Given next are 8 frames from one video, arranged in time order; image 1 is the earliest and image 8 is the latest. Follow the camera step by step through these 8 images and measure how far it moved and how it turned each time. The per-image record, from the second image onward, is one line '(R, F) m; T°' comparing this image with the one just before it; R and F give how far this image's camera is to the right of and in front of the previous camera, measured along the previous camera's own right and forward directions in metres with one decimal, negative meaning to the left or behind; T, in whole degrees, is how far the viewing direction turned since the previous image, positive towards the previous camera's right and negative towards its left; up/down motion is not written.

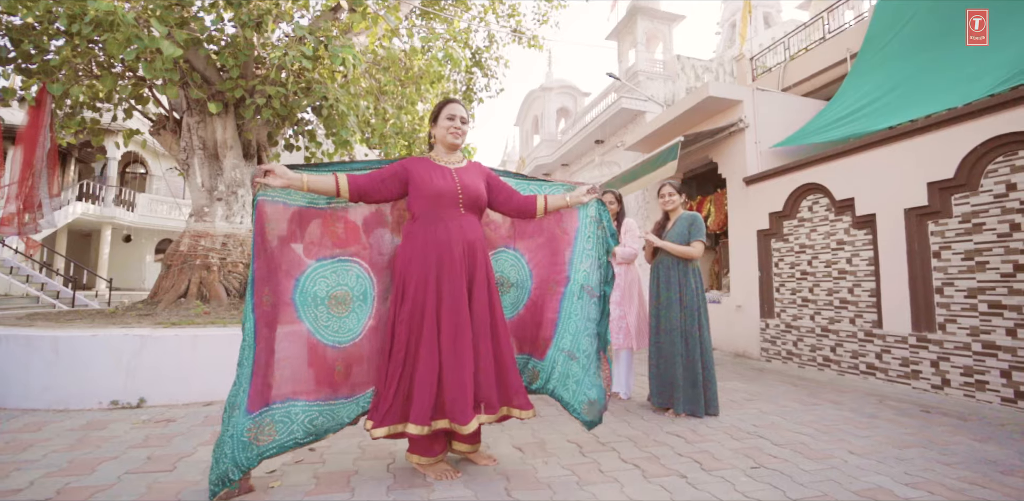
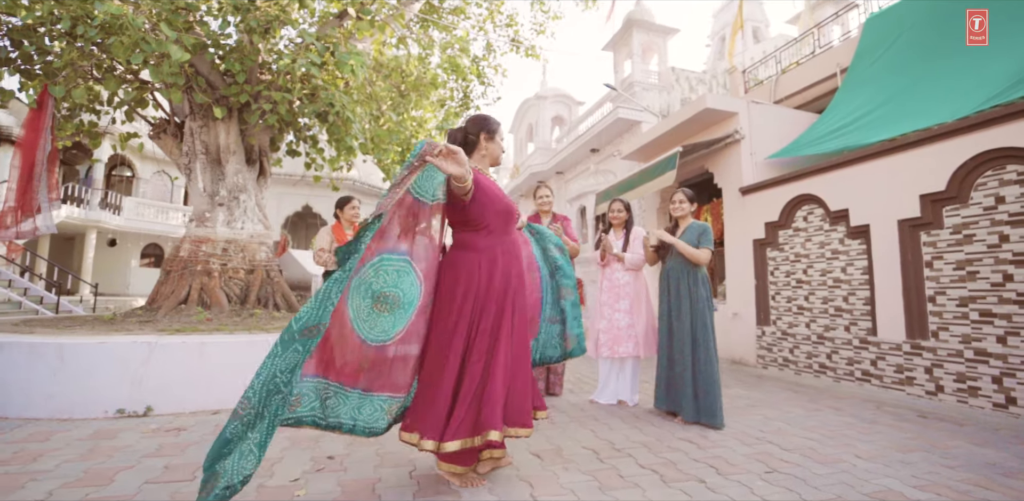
(-0.2, 0.0) m; +2°
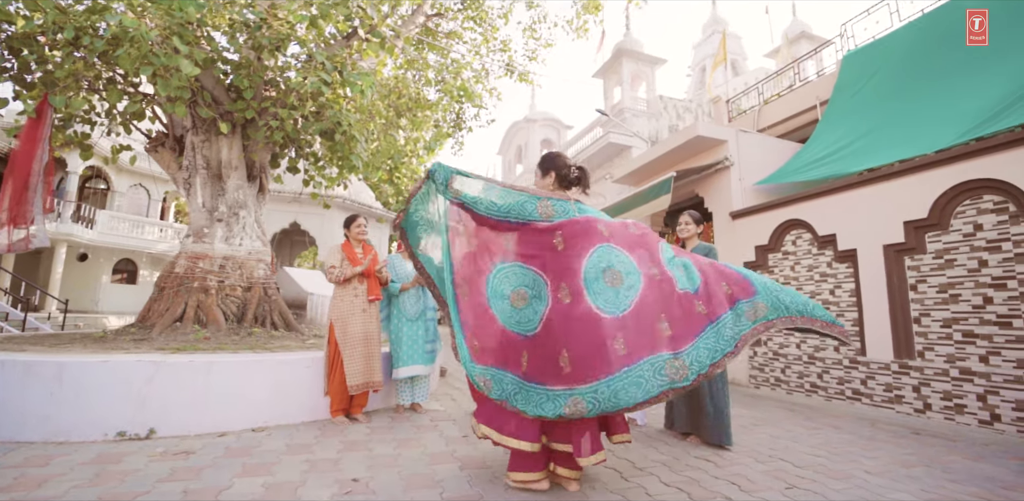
(-0.3, 0.0) m; +3°
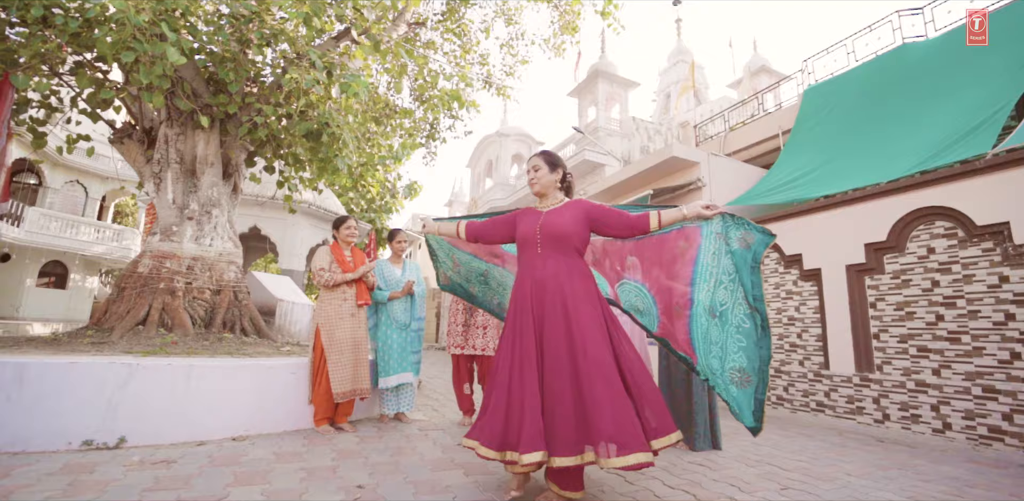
(-0.3, 0.0) m; +5°
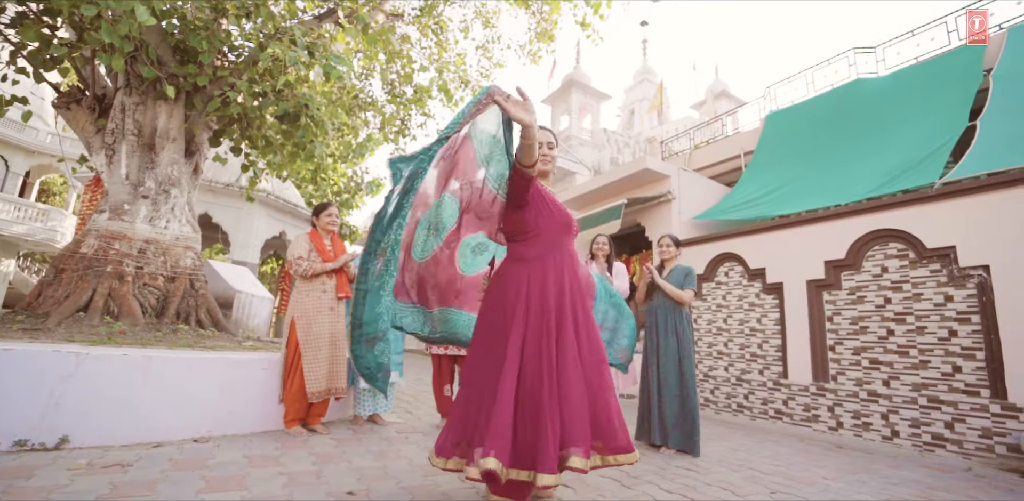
(-0.3, +0.1) m; +6°
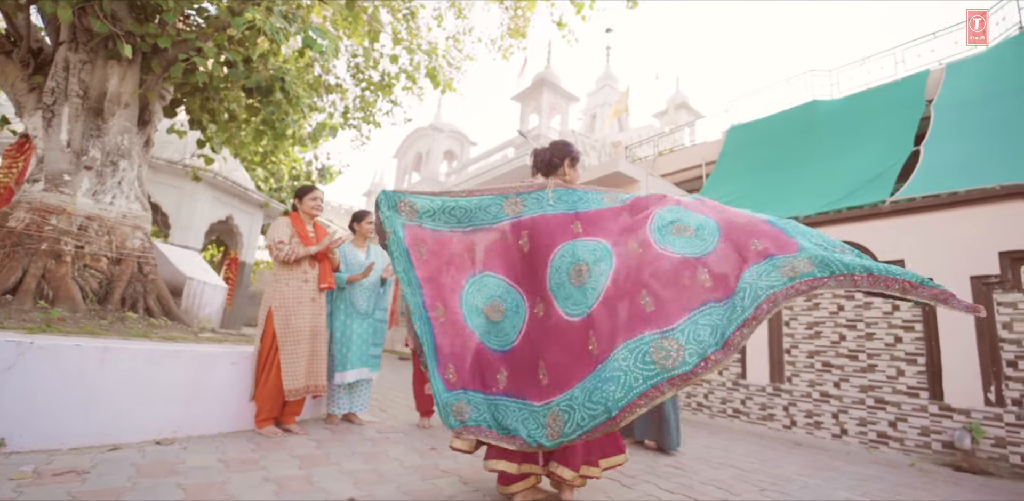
(-0.4, +0.1) m; +7°
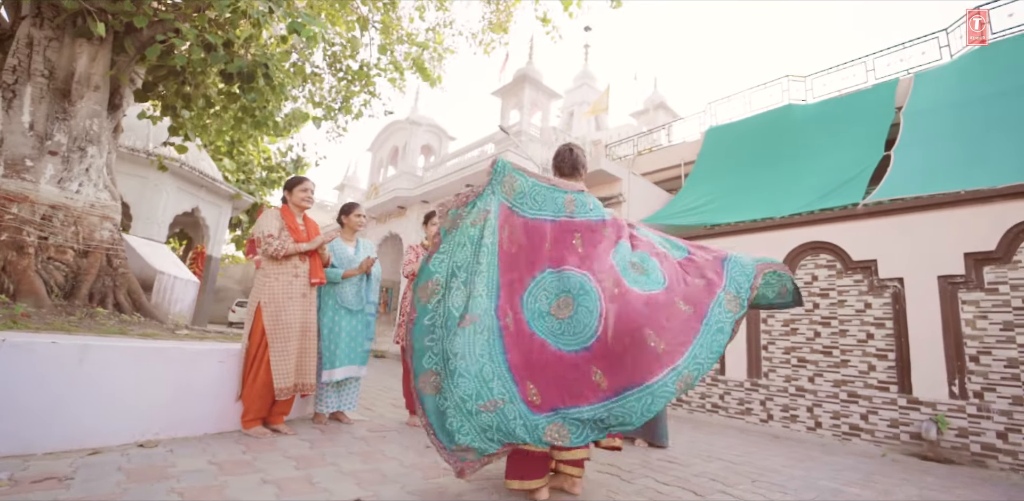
(-0.2, 0.0) m; +4°
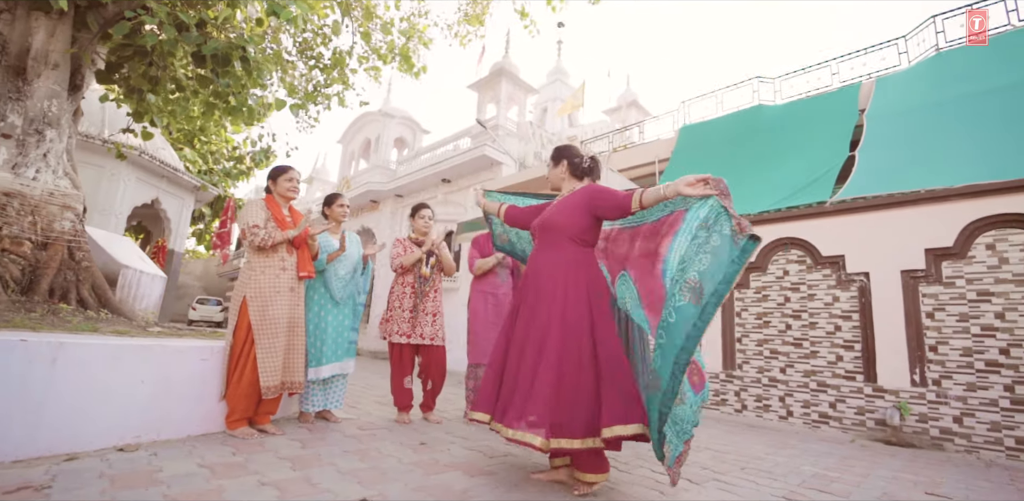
(-0.2, 0.0) m; +4°
